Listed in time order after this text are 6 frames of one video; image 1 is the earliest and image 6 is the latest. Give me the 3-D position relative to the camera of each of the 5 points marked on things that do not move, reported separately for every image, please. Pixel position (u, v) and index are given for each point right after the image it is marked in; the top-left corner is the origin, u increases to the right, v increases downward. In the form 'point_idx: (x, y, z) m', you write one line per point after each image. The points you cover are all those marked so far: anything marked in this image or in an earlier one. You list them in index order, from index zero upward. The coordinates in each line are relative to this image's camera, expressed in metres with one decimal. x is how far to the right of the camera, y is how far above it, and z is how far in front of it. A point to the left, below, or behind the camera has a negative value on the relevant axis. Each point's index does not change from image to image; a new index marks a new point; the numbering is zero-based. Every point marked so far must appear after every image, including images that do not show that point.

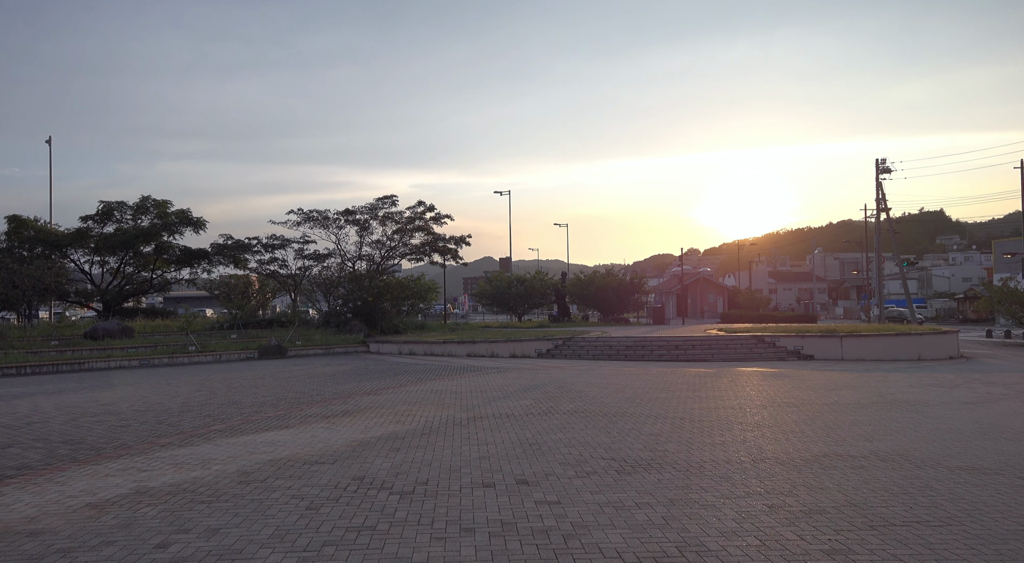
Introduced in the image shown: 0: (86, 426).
0: (-6.8, -2.3, +10.8) m
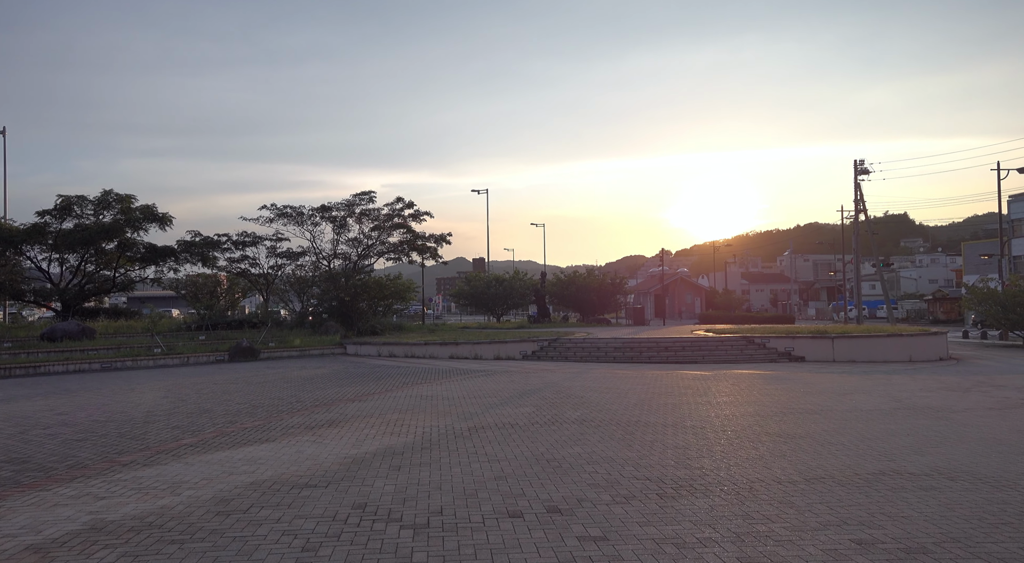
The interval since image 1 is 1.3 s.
0: (-6.7, -2.2, +9.5) m
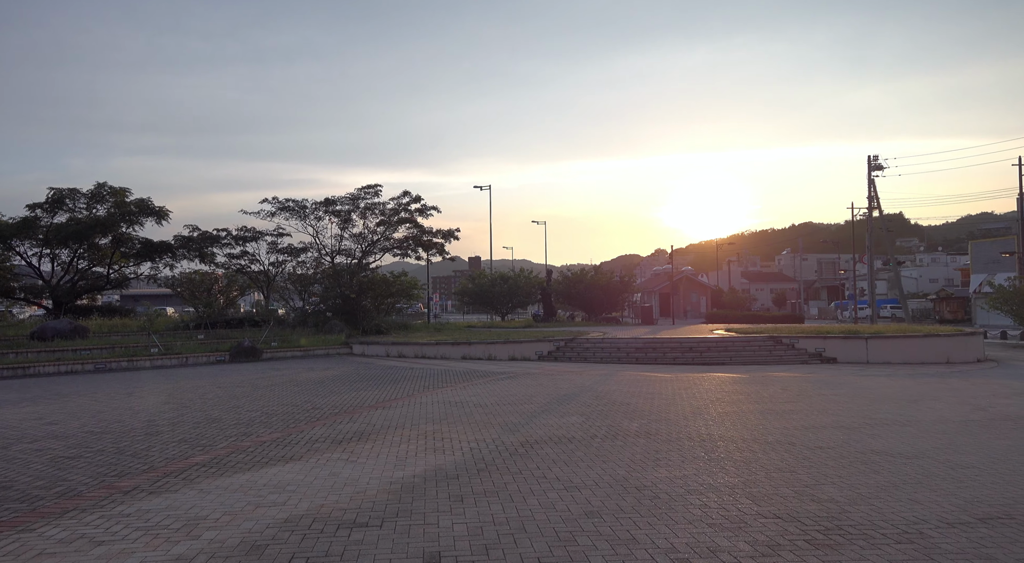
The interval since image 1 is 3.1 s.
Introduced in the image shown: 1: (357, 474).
0: (-5.9, -2.1, +8.2) m
1: (-1.6, -2.0, +7.1) m
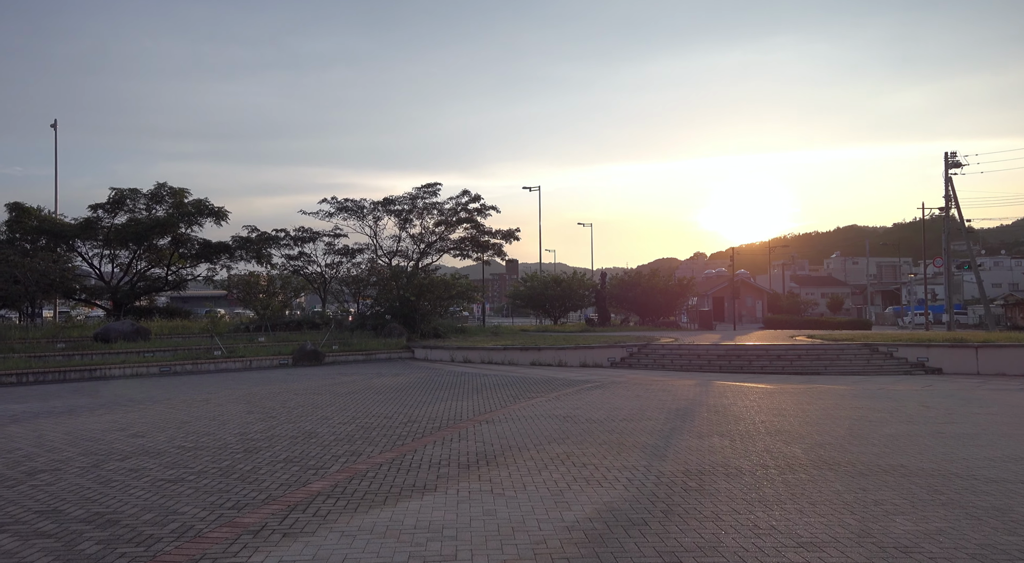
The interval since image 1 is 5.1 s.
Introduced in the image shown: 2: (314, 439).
0: (-4.2, -2.1, +7.2) m
1: (+0.1, -2.0, +5.9) m
2: (-2.8, -2.3, +9.7) m
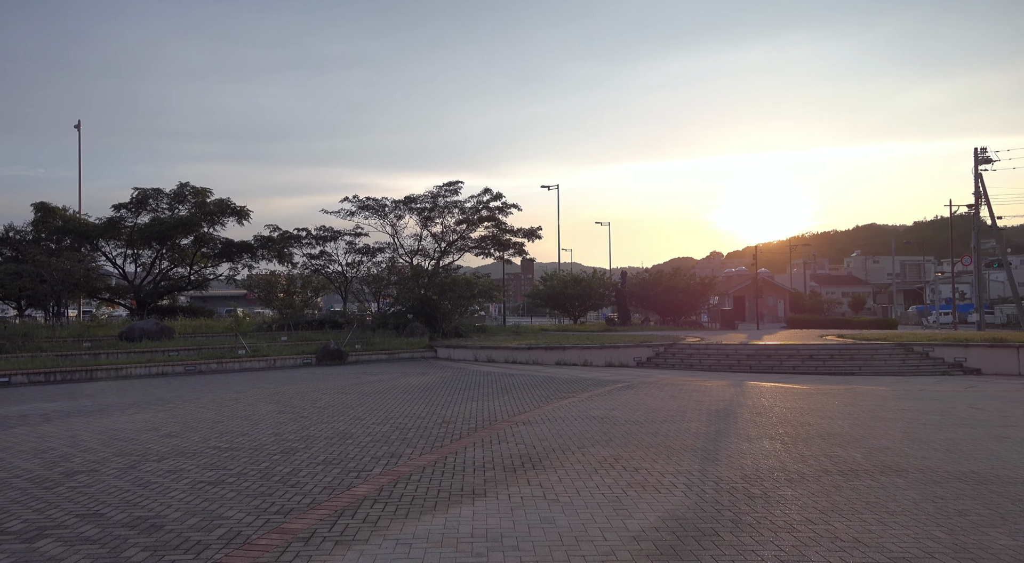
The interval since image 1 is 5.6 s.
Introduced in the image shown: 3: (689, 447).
0: (-3.7, -2.1, +7.0) m
1: (+0.6, -2.0, +5.6) m
2: (-2.3, -2.2, +9.5) m
3: (+2.3, -2.2, +8.9) m
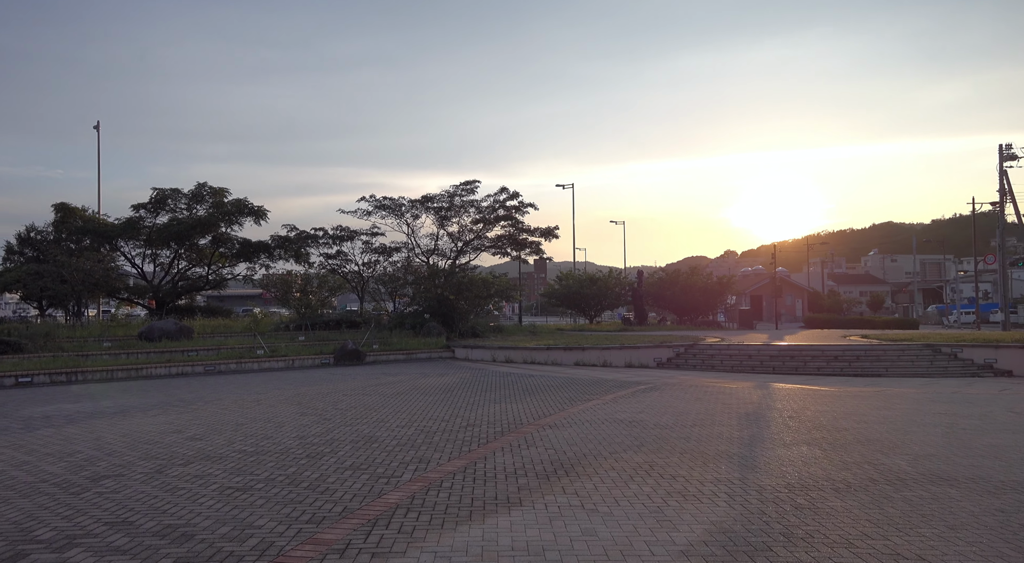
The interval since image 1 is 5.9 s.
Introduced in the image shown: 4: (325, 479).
0: (-3.3, -2.1, +6.9) m
1: (+0.9, -2.0, +5.4) m
2: (-1.9, -2.2, +9.3) m
3: (+2.7, -2.2, +8.6) m
4: (-2.0, -2.1, +7.3) m
